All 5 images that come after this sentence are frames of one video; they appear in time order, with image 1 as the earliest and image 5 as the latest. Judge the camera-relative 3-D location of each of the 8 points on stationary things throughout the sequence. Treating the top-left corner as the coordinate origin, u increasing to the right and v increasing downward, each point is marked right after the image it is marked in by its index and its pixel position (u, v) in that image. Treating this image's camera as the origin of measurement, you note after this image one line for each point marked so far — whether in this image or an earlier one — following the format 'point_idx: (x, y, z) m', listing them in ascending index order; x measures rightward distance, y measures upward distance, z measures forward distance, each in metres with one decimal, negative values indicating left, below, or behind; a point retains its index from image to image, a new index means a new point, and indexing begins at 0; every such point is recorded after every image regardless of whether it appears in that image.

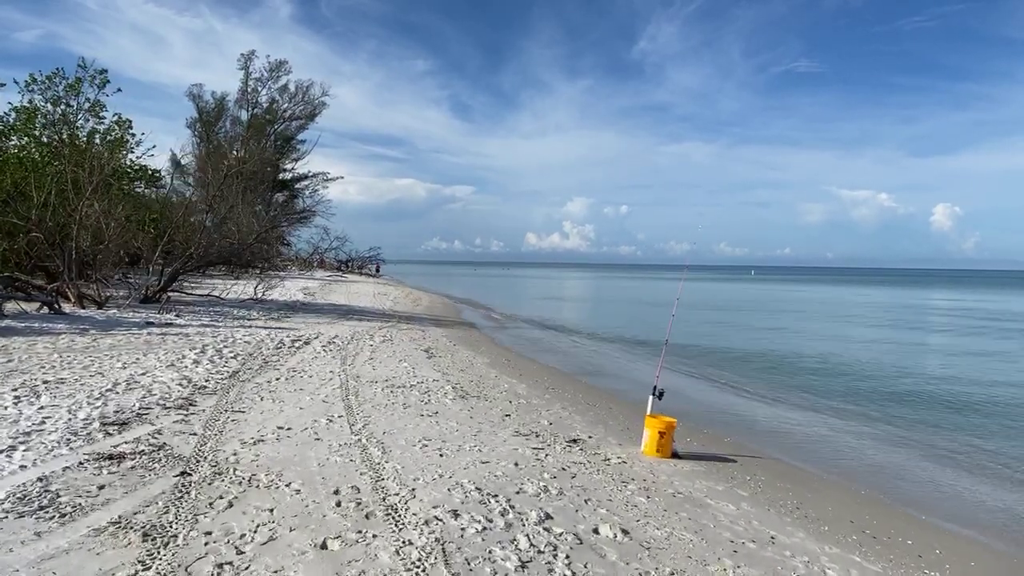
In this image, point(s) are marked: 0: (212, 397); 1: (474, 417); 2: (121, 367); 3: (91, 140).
0: (-3.8, -1.4, +8.1) m
1: (-0.5, -1.7, +8.3) m
2: (-5.7, -1.2, +9.2) m
3: (-12.7, +4.4, +19.3) m
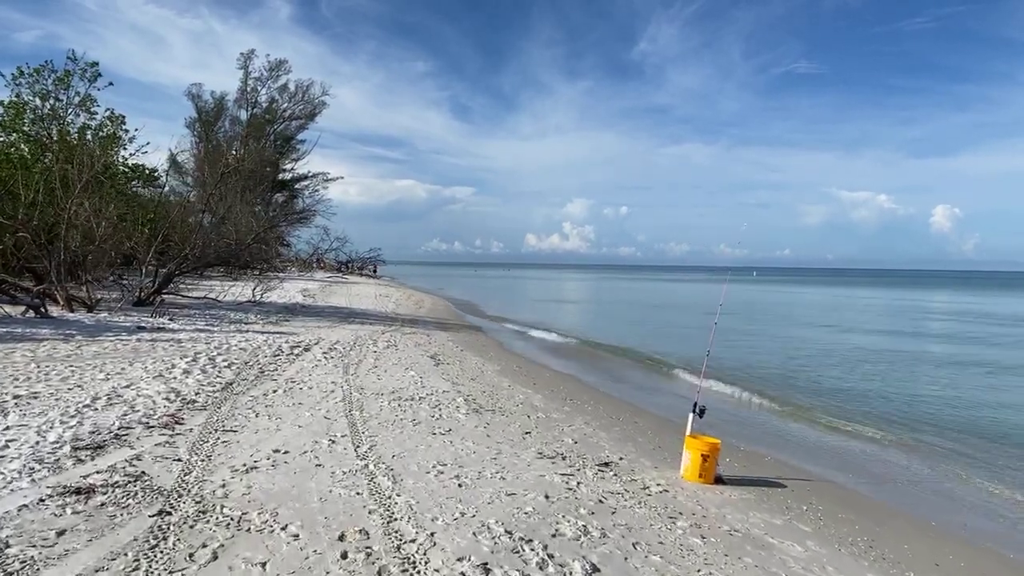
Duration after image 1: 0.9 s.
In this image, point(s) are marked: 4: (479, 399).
0: (-3.6, -1.5, +7.3) m
1: (-0.2, -1.7, +7.5) m
2: (-5.4, -1.2, +8.4) m
3: (-12.5, +4.4, +18.5) m
4: (-0.5, -1.7, +9.5) m
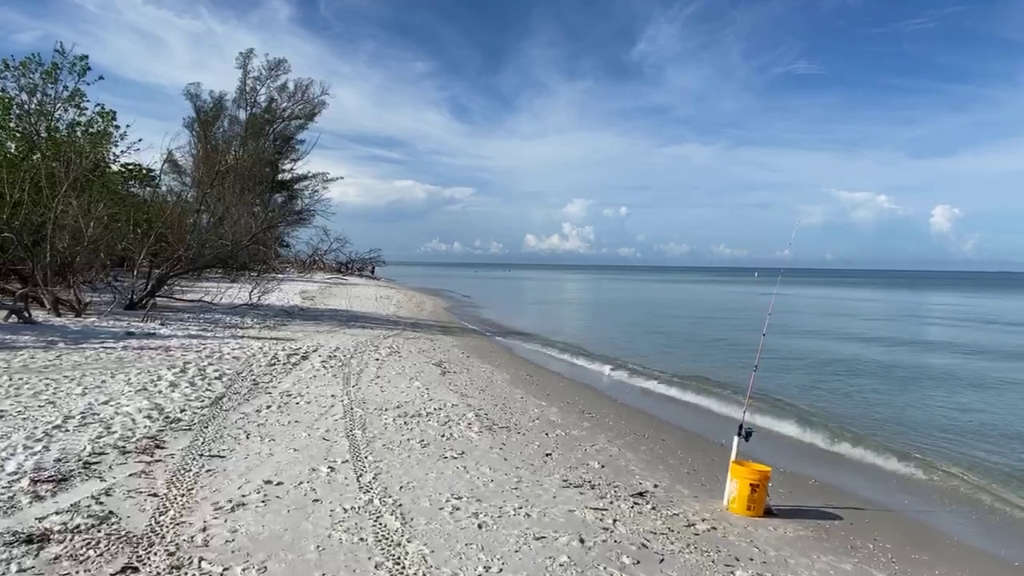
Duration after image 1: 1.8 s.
0: (-3.4, -1.5, +6.6) m
1: (0.0, -1.8, +6.7) m
2: (-5.2, -1.3, +7.7) m
3: (-12.3, +4.3, +17.8) m
4: (-0.3, -1.7, +8.7) m
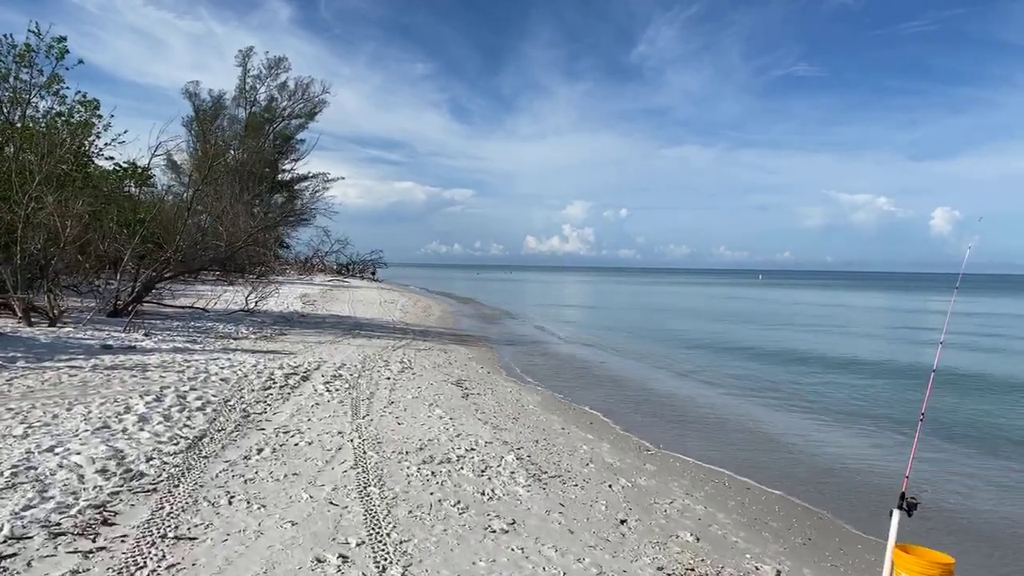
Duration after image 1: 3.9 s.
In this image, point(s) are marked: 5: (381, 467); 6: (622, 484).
0: (-2.8, -1.7, +4.9) m
1: (+0.5, -1.9, +5.1) m
2: (-4.7, -1.4, +6.0) m
3: (-11.7, +4.2, +16.1) m
4: (+0.3, -1.9, +7.1) m
5: (-1.3, -1.7, +6.1) m
6: (+1.1, -2.0, +6.5) m
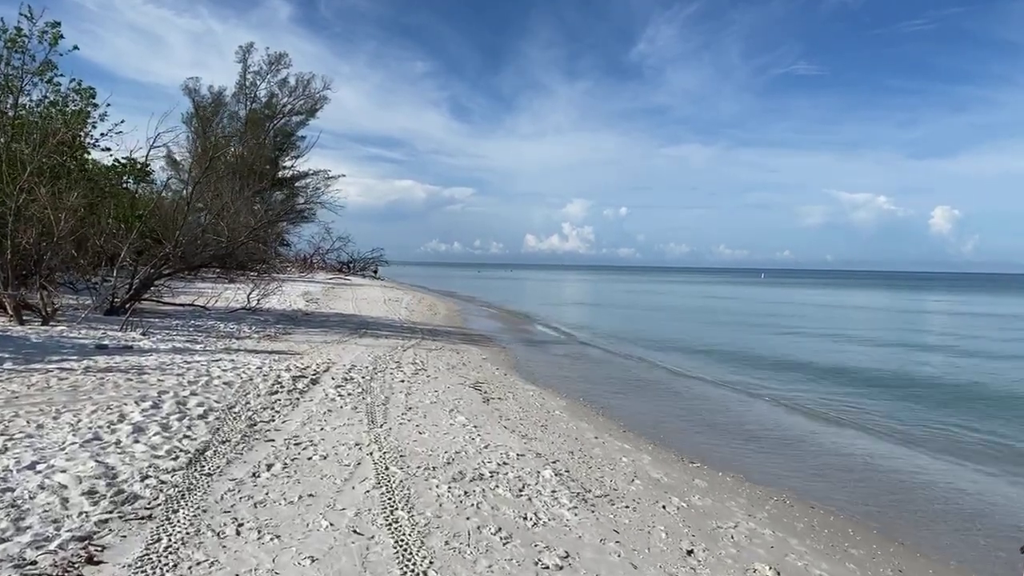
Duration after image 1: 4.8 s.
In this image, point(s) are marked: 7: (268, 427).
0: (-2.5, -1.6, +4.2) m
1: (+0.9, -1.9, +4.4) m
2: (-4.3, -1.4, +5.3) m
3: (-11.4, +4.2, +15.4) m
4: (+0.6, -1.8, +6.4) m
5: (-0.9, -1.7, +5.4) m
6: (+1.5, -2.0, +5.7) m
7: (-2.6, -1.5, +6.8) m
